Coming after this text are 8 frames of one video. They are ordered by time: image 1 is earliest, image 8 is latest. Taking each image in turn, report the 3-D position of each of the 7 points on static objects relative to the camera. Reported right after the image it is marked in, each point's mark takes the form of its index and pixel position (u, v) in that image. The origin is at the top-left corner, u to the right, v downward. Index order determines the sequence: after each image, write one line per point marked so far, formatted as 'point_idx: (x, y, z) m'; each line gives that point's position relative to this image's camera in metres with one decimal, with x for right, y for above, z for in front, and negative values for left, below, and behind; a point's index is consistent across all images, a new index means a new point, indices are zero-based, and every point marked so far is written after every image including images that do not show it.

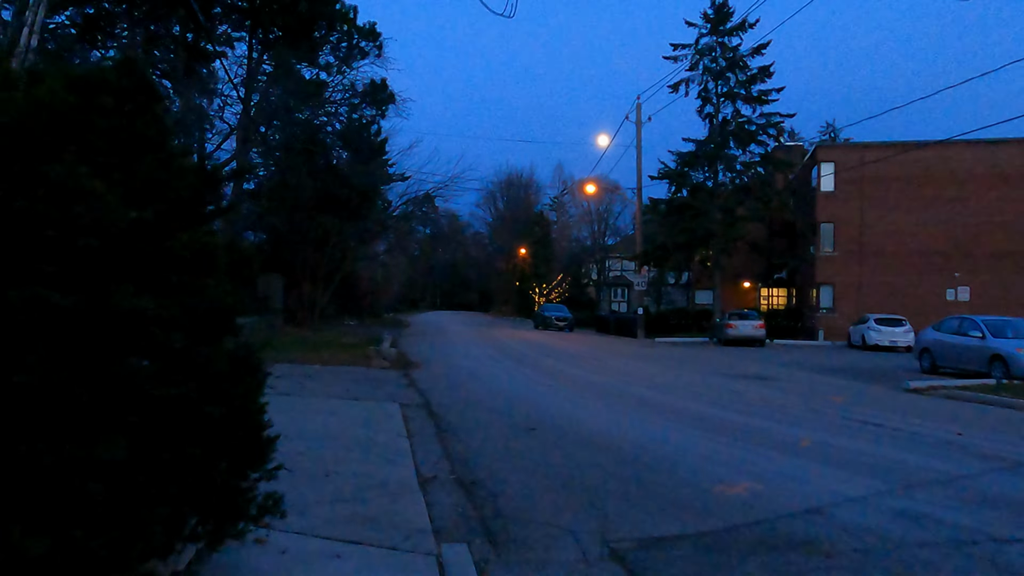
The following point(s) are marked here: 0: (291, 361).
0: (-3.4, -1.1, +14.5) m
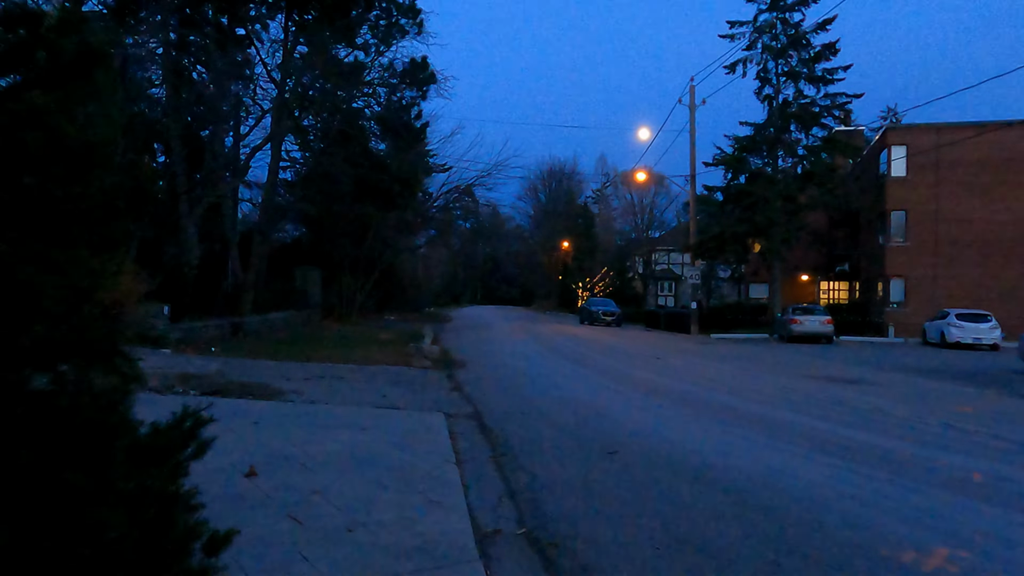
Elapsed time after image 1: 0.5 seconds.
0: (-2.6, -1.0, +13.2) m
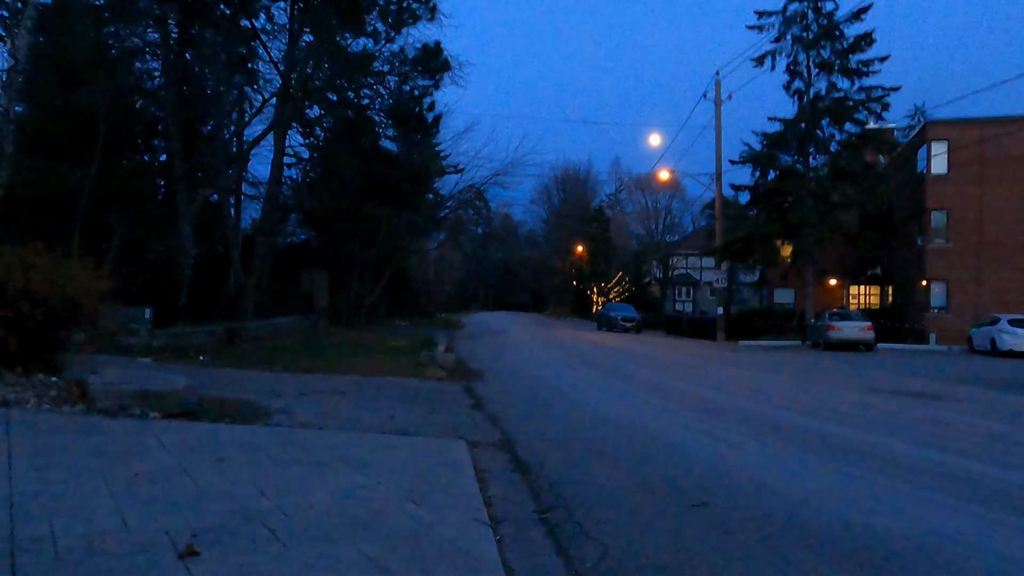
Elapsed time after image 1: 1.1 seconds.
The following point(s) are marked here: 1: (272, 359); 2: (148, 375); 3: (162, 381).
0: (-2.3, -1.0, +11.8) m
1: (-3.2, -0.9, +12.5) m
2: (-3.4, -0.8, +8.9) m
3: (-3.2, -0.8, +8.5) m
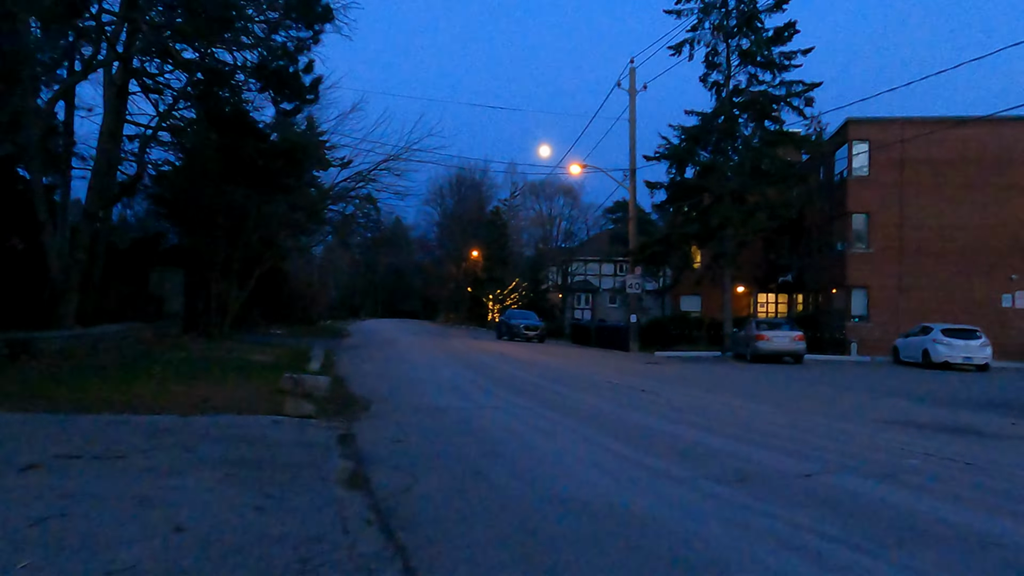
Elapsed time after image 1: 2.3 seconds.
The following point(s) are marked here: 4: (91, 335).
0: (-3.2, -1.0, +8.3) m
1: (-4.2, -0.9, +8.9) m
2: (-4.0, -0.7, +5.3) m
3: (-3.7, -0.8, +4.9) m
4: (-6.1, -0.7, +13.8) m
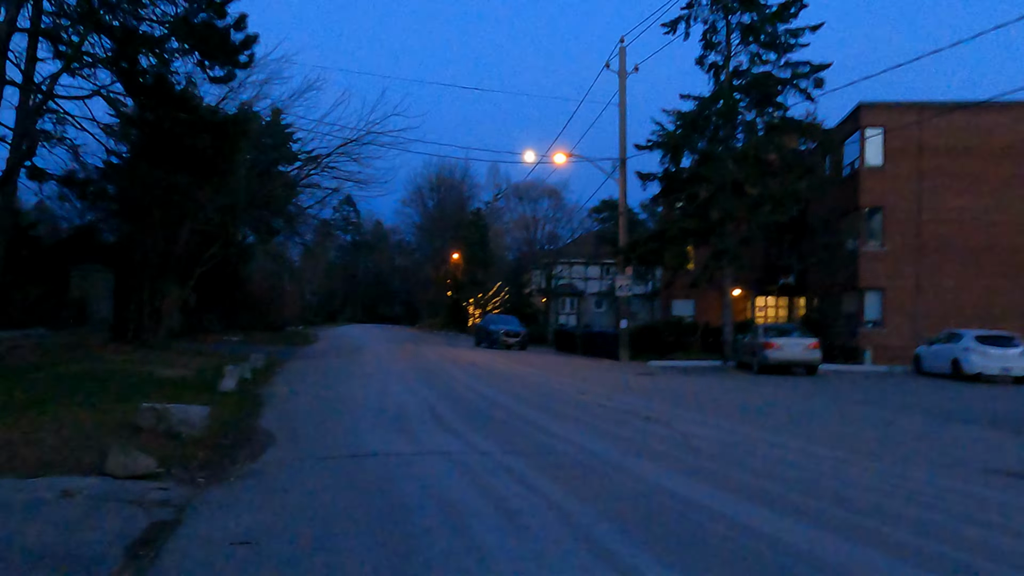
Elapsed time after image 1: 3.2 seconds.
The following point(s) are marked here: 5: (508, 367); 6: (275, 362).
0: (-3.5, -0.9, +5.5) m
1: (-4.5, -0.9, +6.1) m
2: (-4.2, -0.7, +2.5) m
3: (-3.9, -0.7, +2.1) m
4: (-6.5, -0.7, +11.0) m
5: (-0.1, -1.7, +19.9) m
6: (-4.5, -1.4, +17.8) m
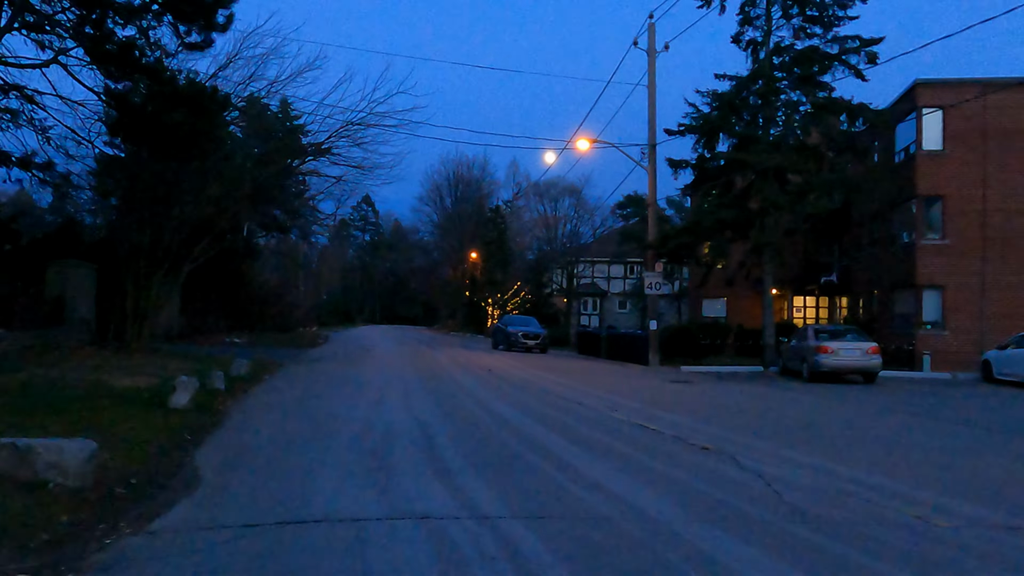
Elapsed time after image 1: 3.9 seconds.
0: (-3.5, -0.9, +3.5) m
1: (-4.4, -0.8, +4.1) m
2: (-4.2, -0.6, +0.5) m
3: (-3.9, -0.6, +0.1) m
4: (-6.3, -0.6, +9.1) m
5: (+0.3, -1.6, +17.8) m
6: (-4.1, -1.4, +15.8) m
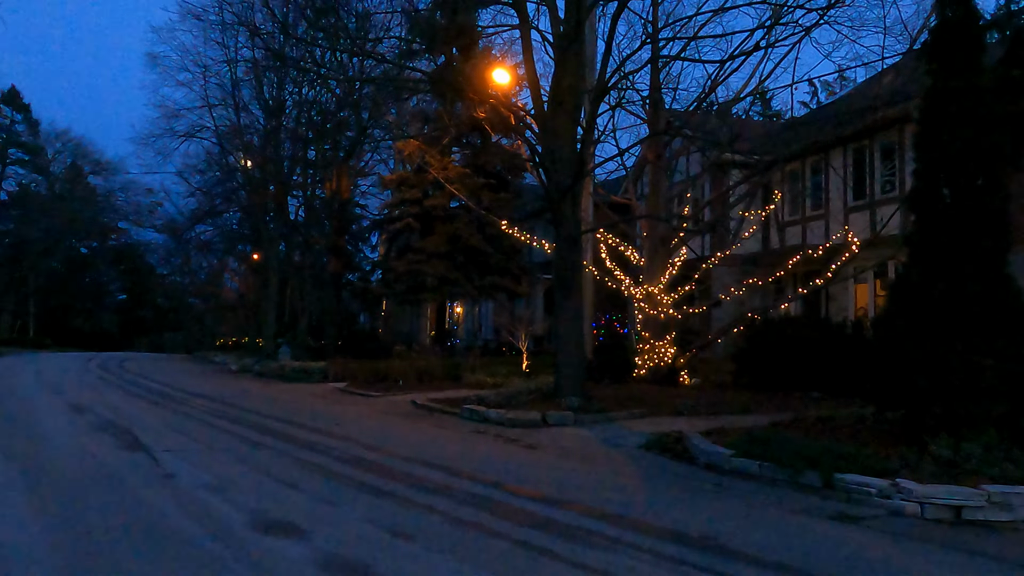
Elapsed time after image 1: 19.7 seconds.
0: (-3.6, -1.1, +2.5) m
1: (-4.5, -1.1, +3.1) m
2: (-4.2, -0.9, -0.5) m
3: (-3.8, -0.9, -0.9) m
4: (-6.7, -1.1, +7.9) m
5: (-0.6, -1.7, +17.1) m
6: (-4.9, -1.7, +14.8) m
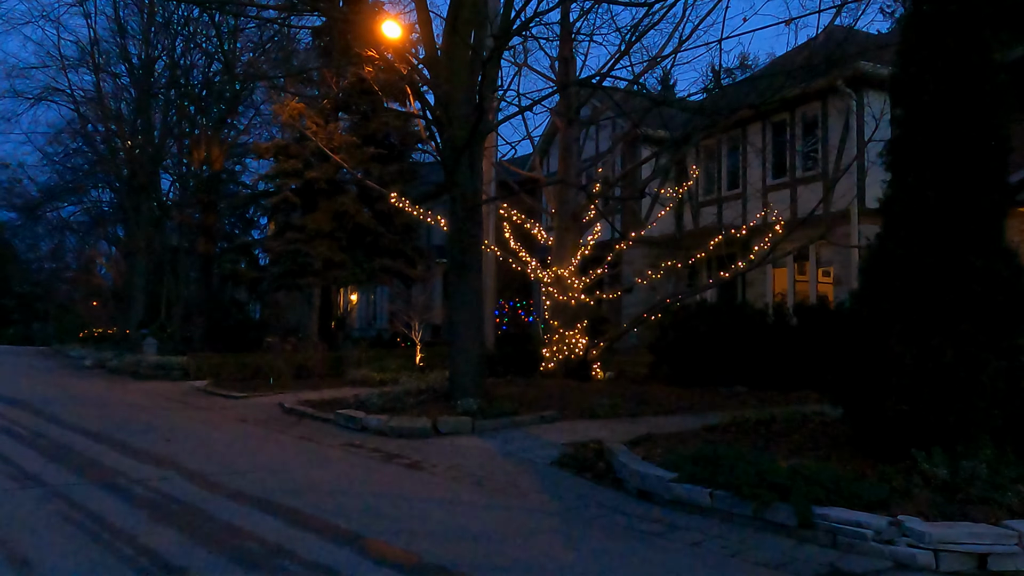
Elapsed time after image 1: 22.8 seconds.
0: (-3.8, -1.0, -0.4) m
1: (-4.8, -1.0, +0.1) m
2: (-4.1, -0.8, -3.5) m
3: (-3.7, -0.8, -3.8) m
4: (-7.5, -0.9, +4.6) m
5: (-2.3, -1.4, +14.4) m
6: (-6.4, -1.4, +11.6) m
